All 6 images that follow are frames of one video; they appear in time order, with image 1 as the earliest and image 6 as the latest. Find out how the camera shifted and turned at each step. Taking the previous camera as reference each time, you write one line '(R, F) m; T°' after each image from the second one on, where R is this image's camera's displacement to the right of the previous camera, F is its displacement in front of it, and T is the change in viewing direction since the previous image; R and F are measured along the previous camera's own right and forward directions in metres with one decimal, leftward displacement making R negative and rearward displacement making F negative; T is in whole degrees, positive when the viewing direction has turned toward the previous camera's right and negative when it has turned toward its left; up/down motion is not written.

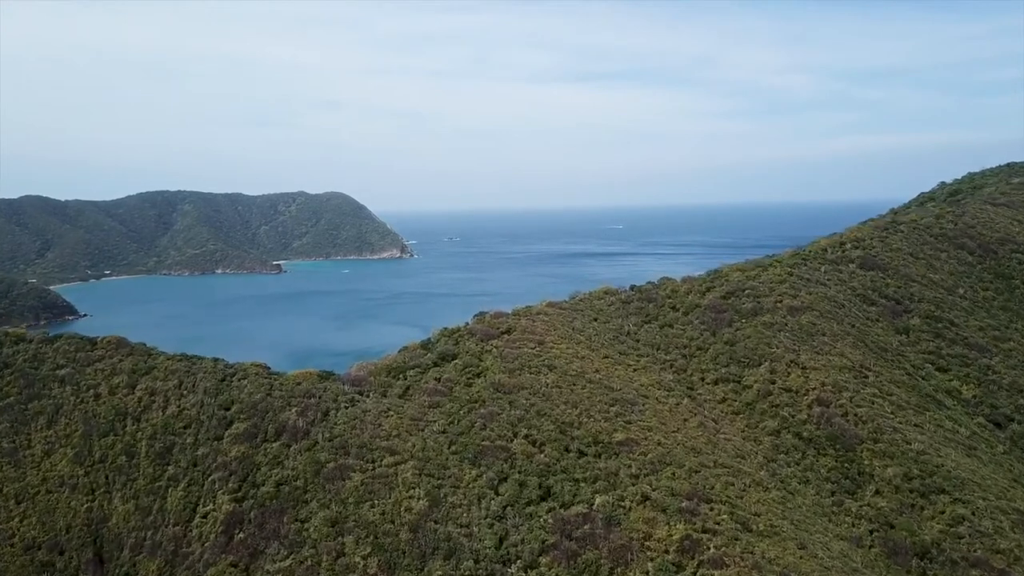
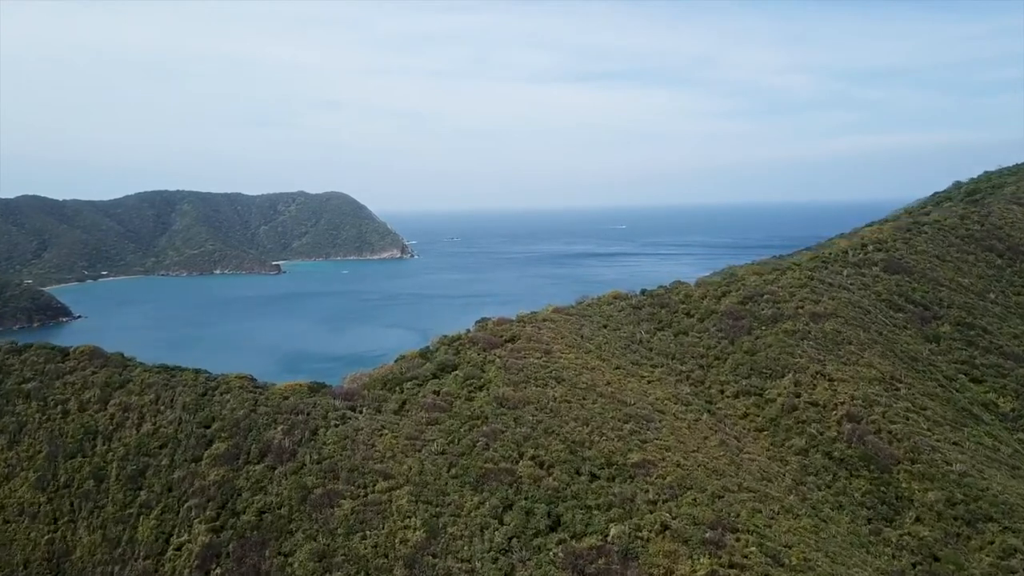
(-0.1, +1.3) m; 0°
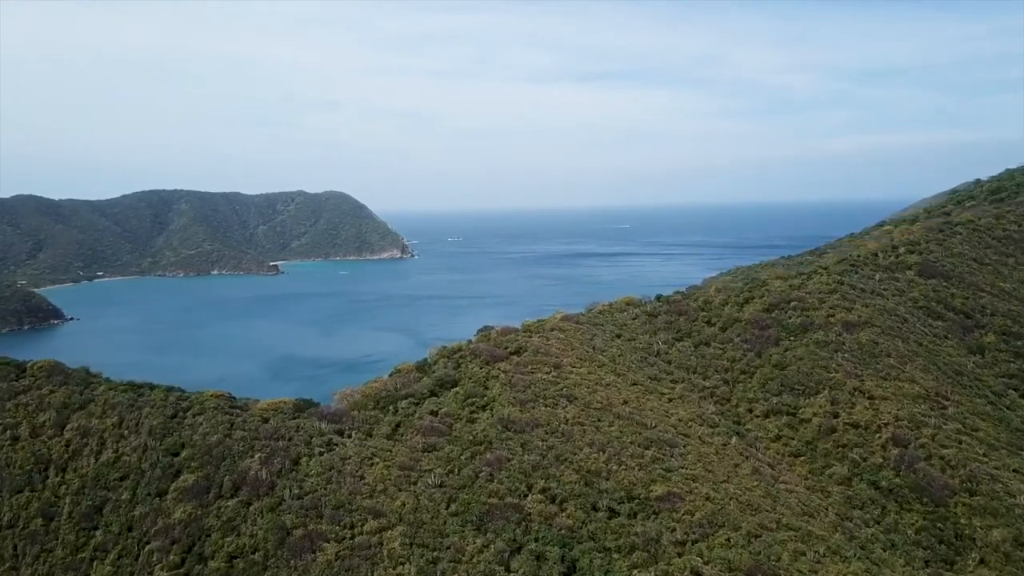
(-0.1, +1.6) m; 0°
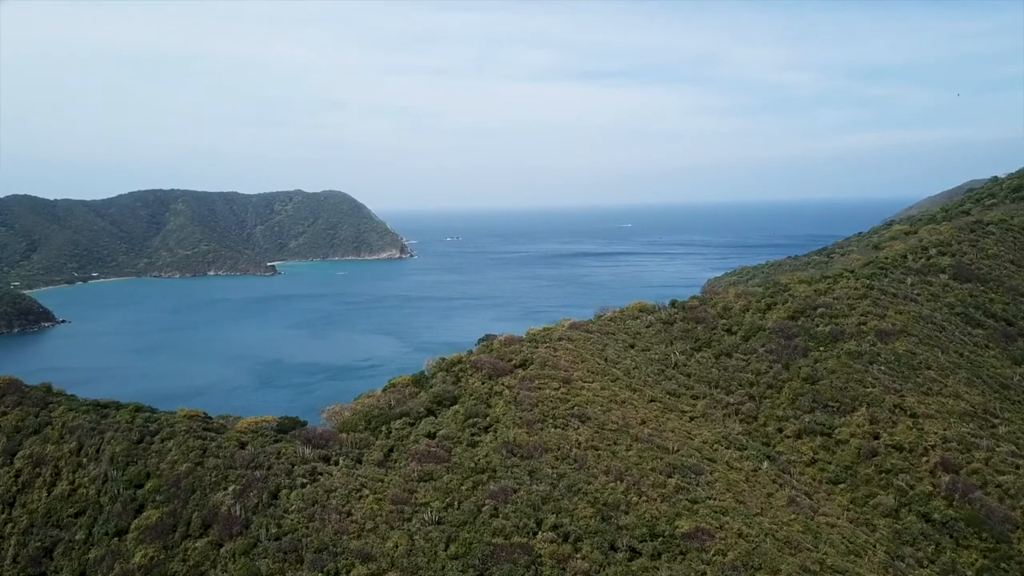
(-0.1, +1.5) m; 0°
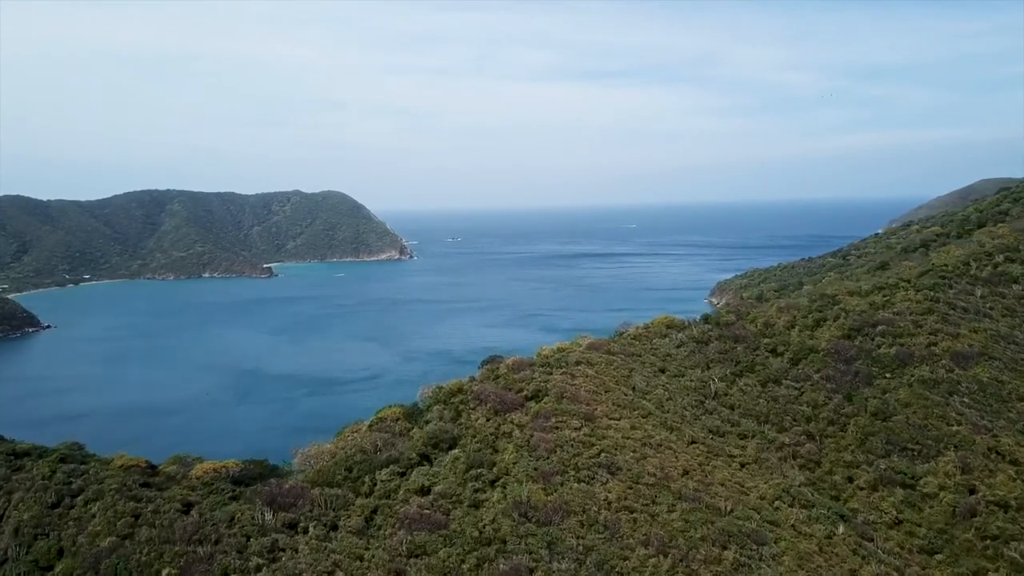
(-0.2, +2.5) m; 0°
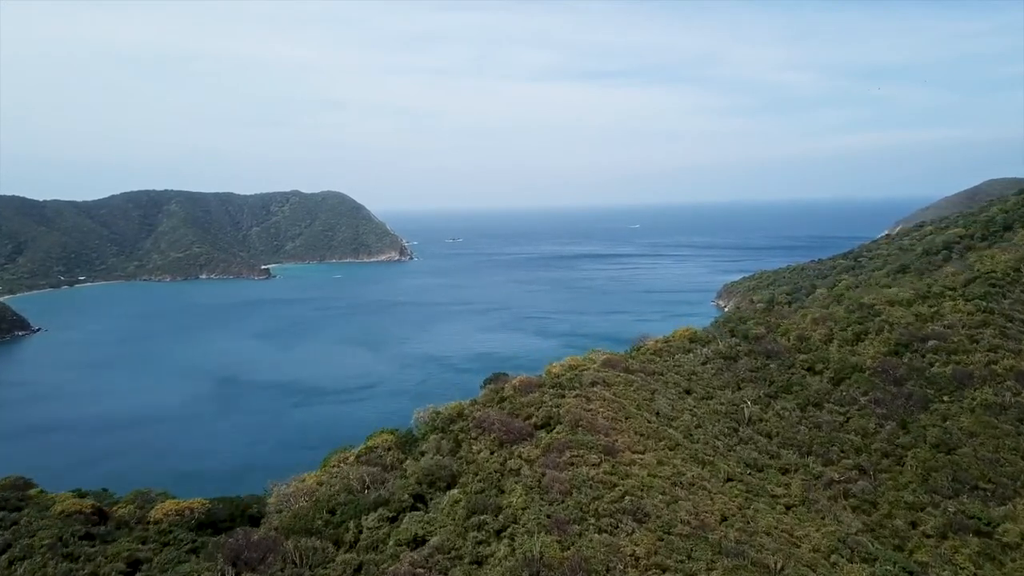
(-0.1, +1.6) m; 0°
